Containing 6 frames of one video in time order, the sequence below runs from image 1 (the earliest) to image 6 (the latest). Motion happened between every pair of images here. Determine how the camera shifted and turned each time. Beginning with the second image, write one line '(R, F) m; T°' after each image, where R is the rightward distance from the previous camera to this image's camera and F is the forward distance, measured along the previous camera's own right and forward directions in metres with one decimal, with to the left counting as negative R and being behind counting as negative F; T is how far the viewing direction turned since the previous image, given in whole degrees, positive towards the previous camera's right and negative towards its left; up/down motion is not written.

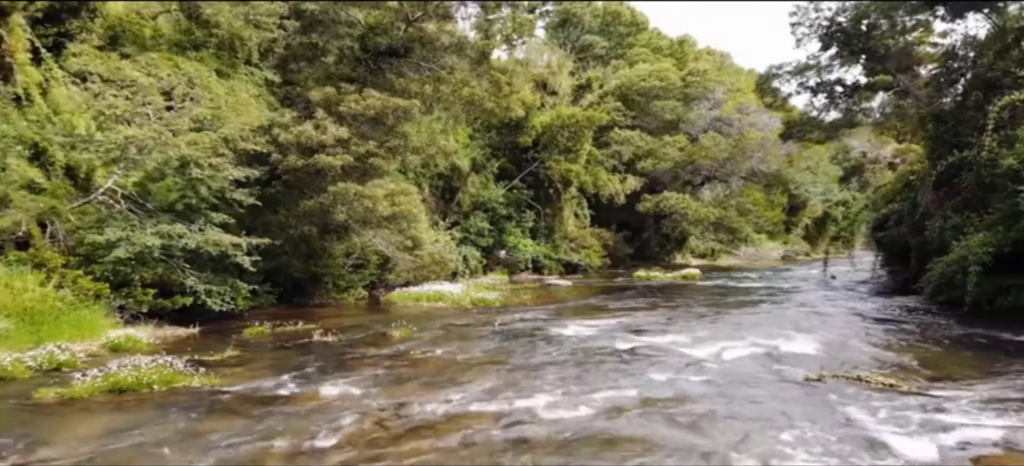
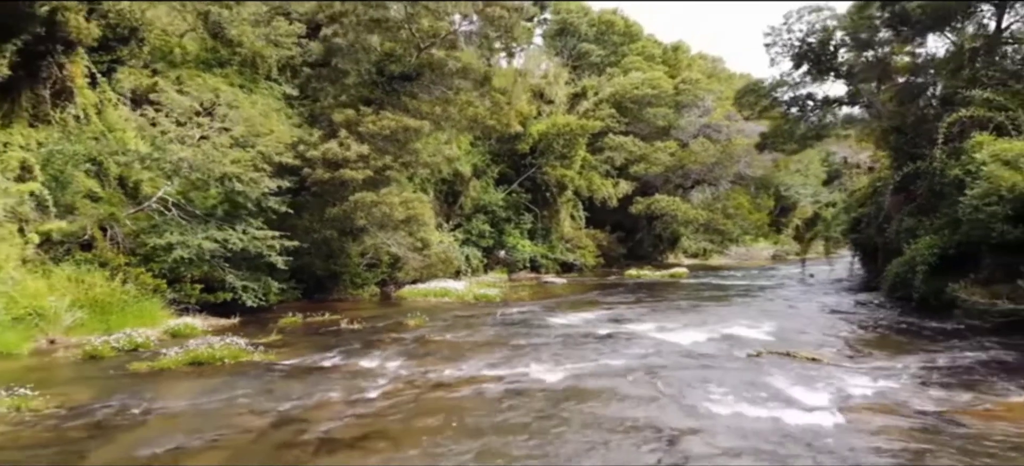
(0.0, -2.0) m; 0°
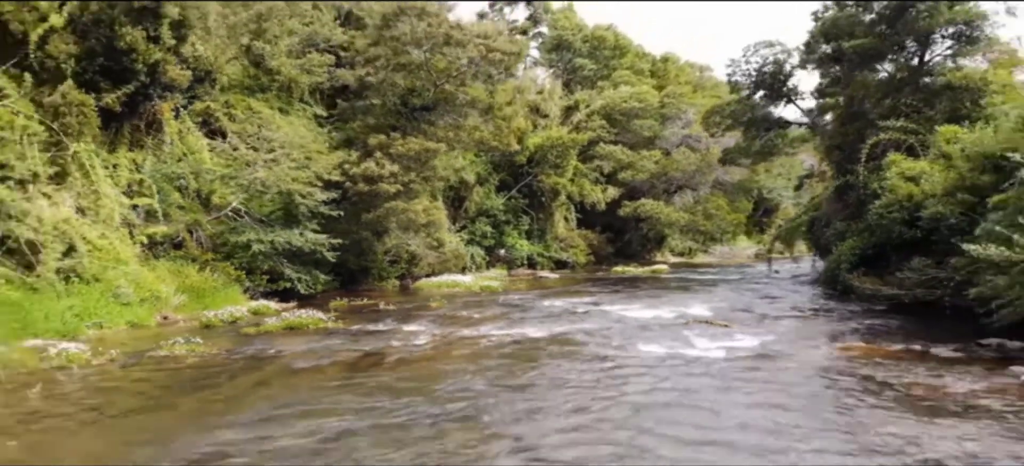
(0.0, -4.2) m; 0°
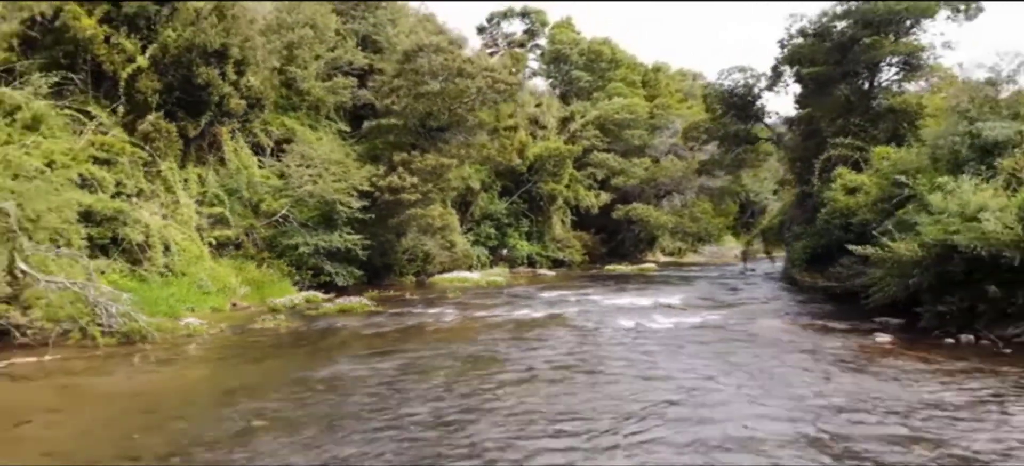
(-0.2, -3.9) m; 0°
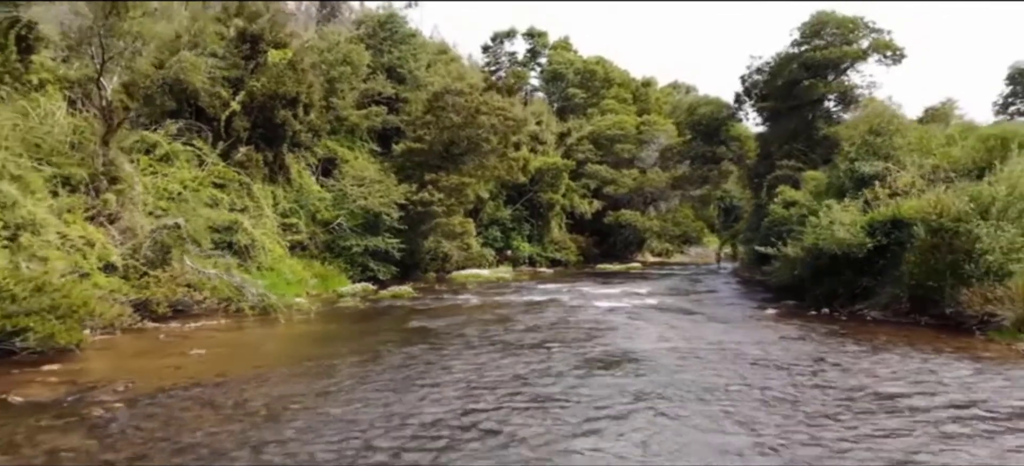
(-0.5, -6.5) m; 0°
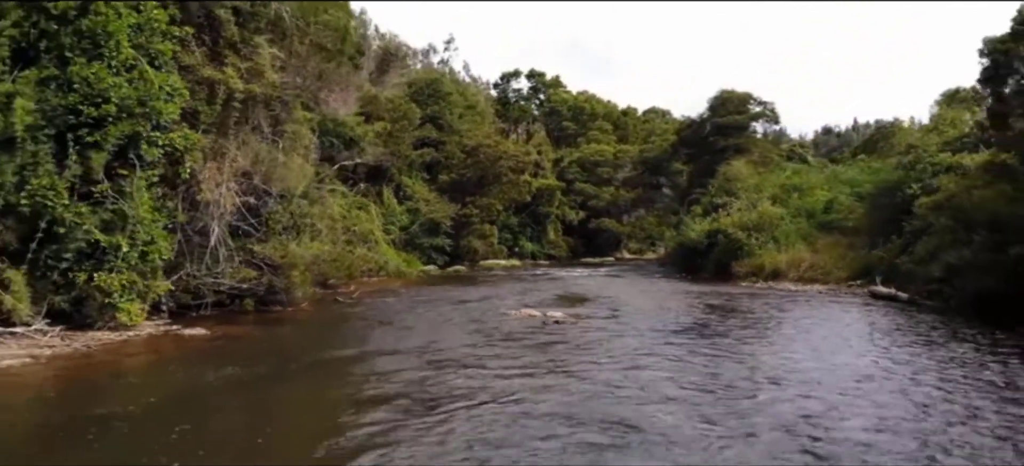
(-1.3, -19.4) m; 0°
